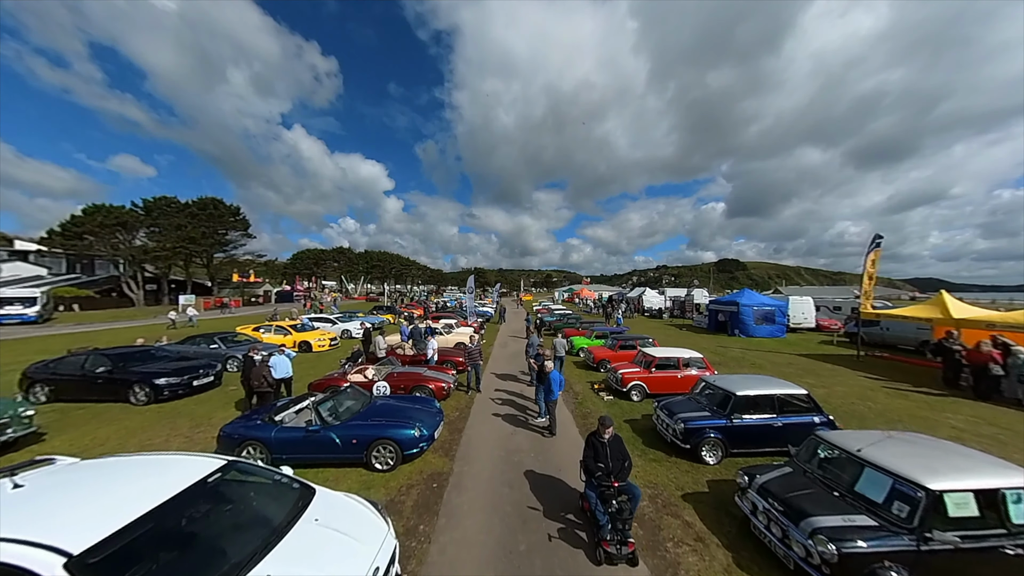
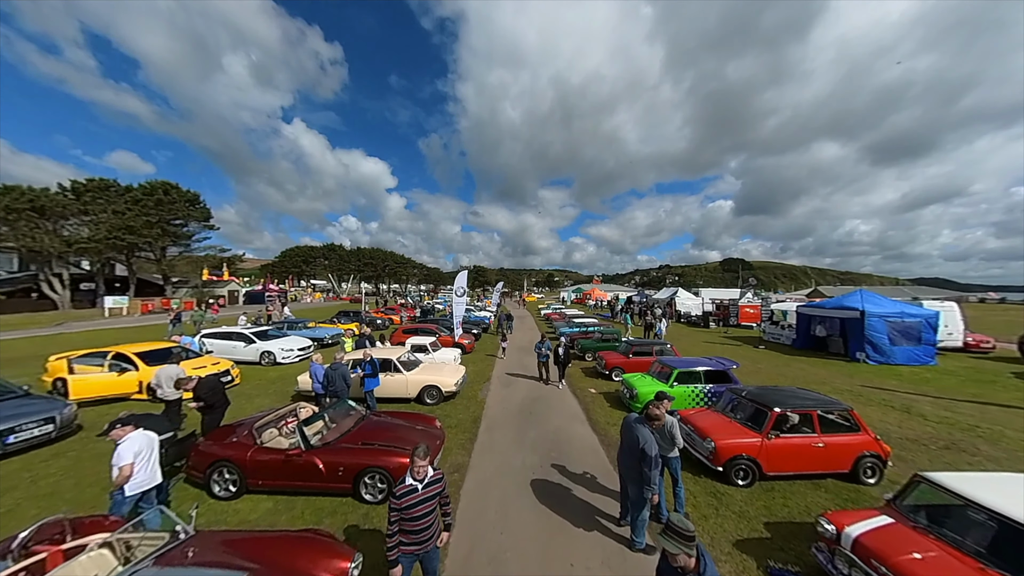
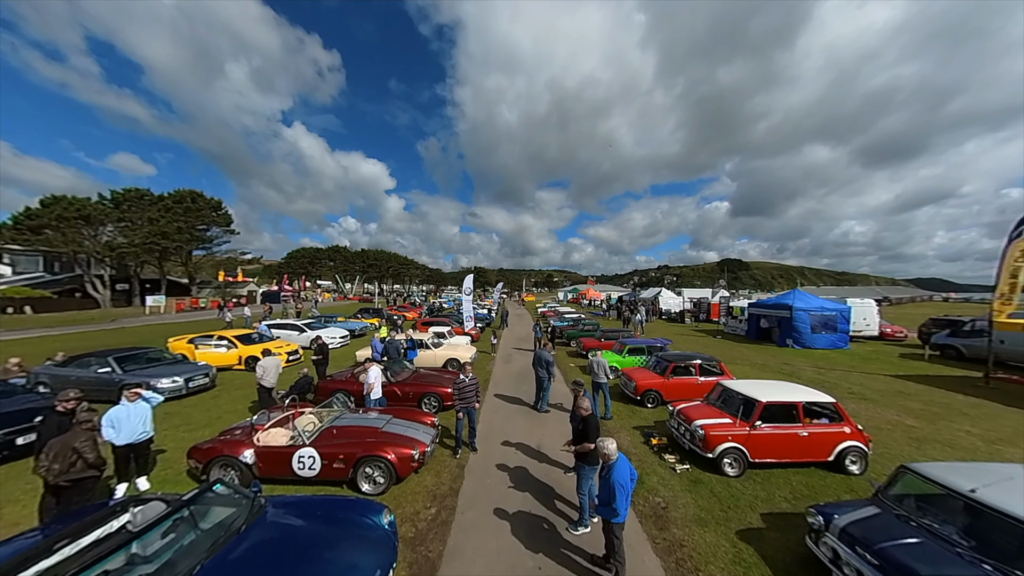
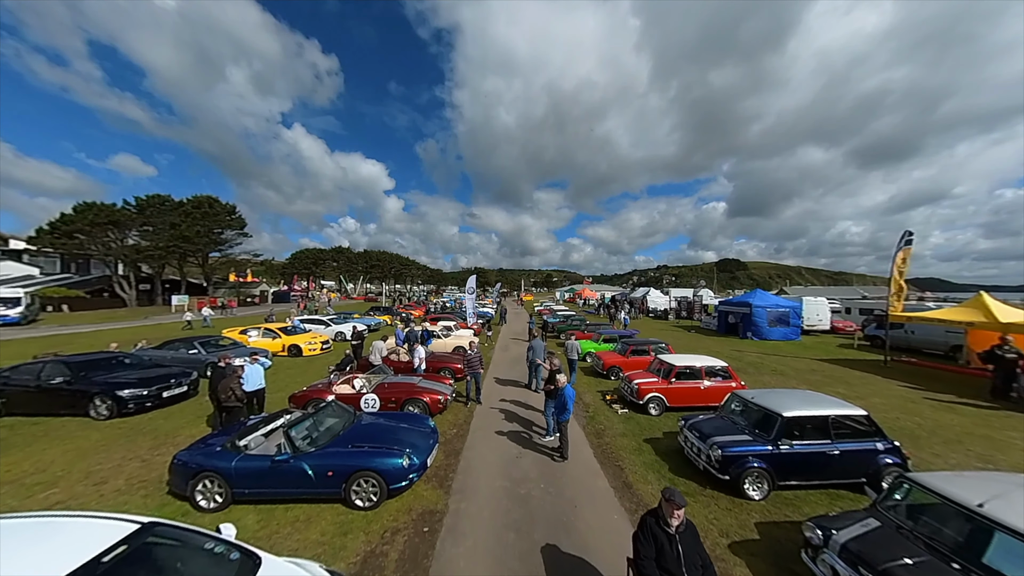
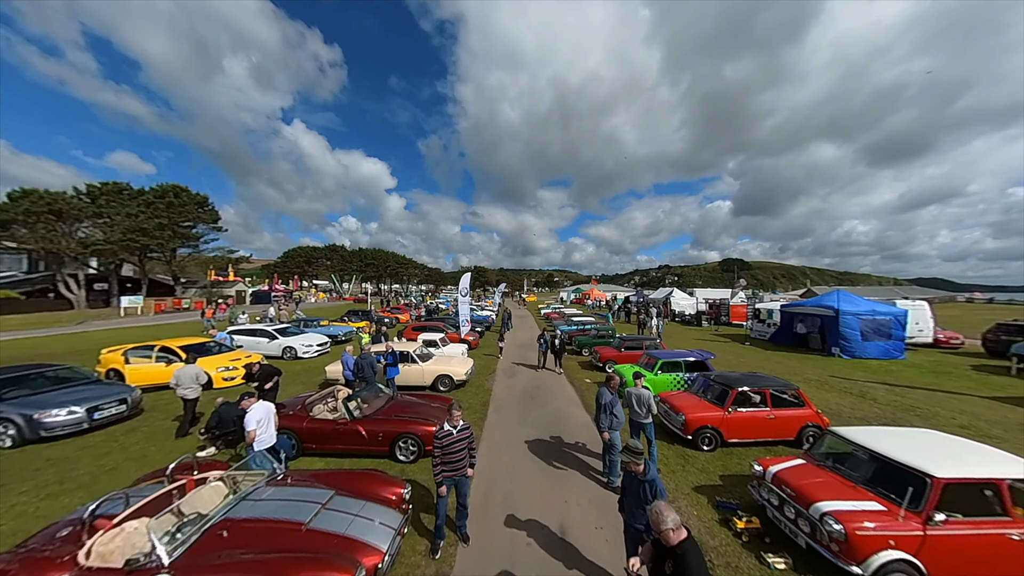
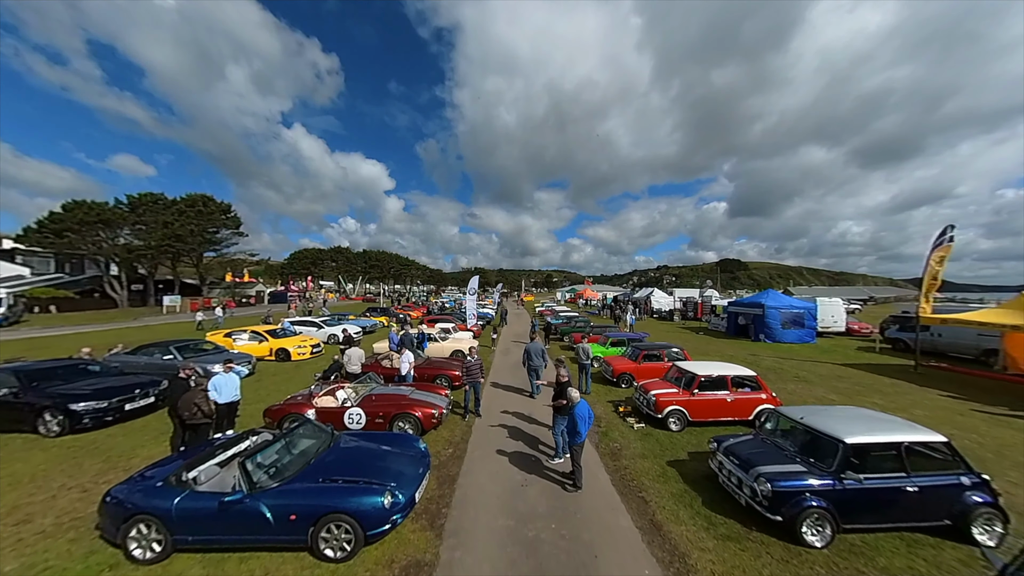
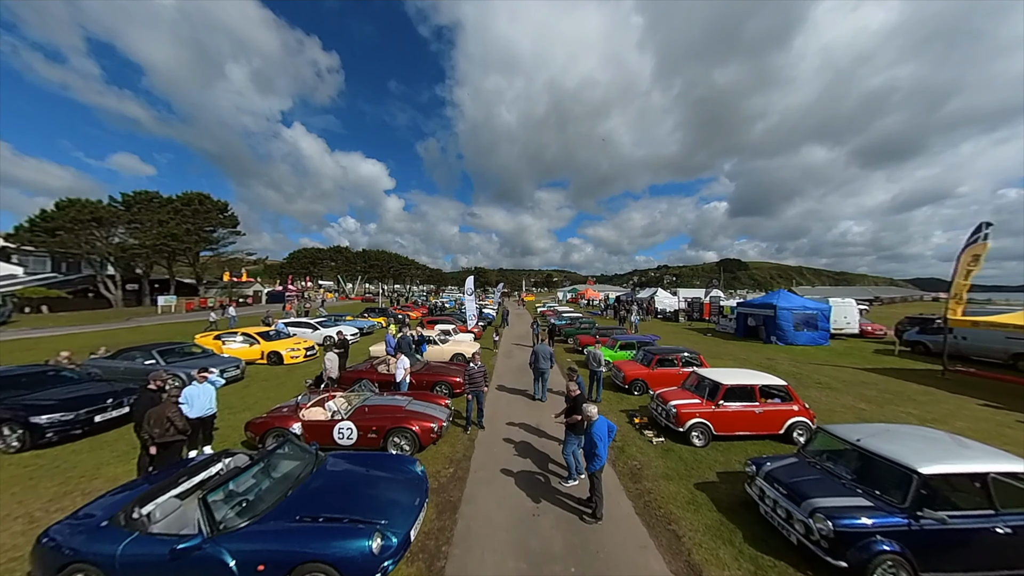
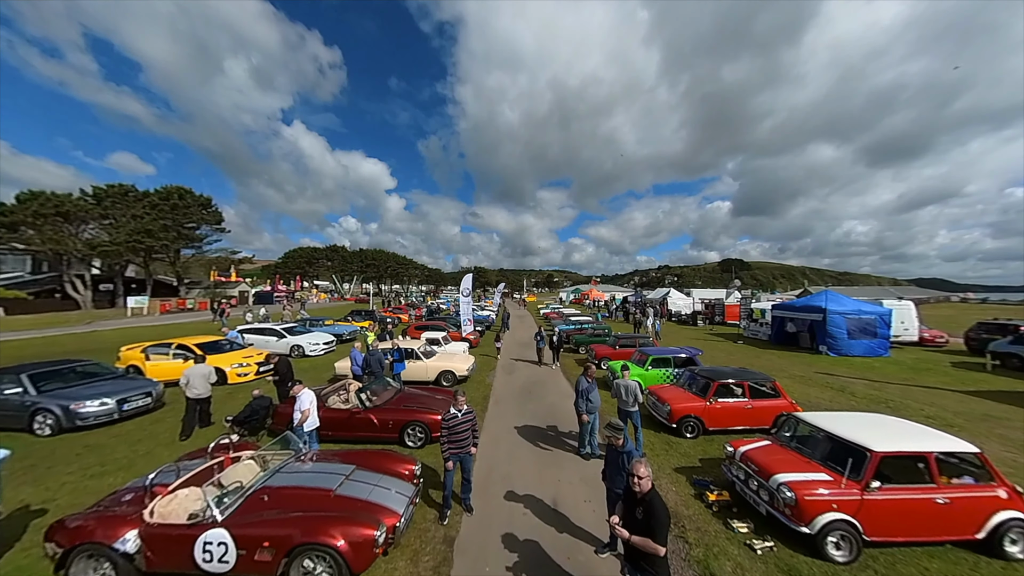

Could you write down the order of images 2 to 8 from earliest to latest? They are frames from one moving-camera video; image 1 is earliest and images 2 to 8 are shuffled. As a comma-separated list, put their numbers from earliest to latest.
4, 6, 7, 3, 8, 5, 2
